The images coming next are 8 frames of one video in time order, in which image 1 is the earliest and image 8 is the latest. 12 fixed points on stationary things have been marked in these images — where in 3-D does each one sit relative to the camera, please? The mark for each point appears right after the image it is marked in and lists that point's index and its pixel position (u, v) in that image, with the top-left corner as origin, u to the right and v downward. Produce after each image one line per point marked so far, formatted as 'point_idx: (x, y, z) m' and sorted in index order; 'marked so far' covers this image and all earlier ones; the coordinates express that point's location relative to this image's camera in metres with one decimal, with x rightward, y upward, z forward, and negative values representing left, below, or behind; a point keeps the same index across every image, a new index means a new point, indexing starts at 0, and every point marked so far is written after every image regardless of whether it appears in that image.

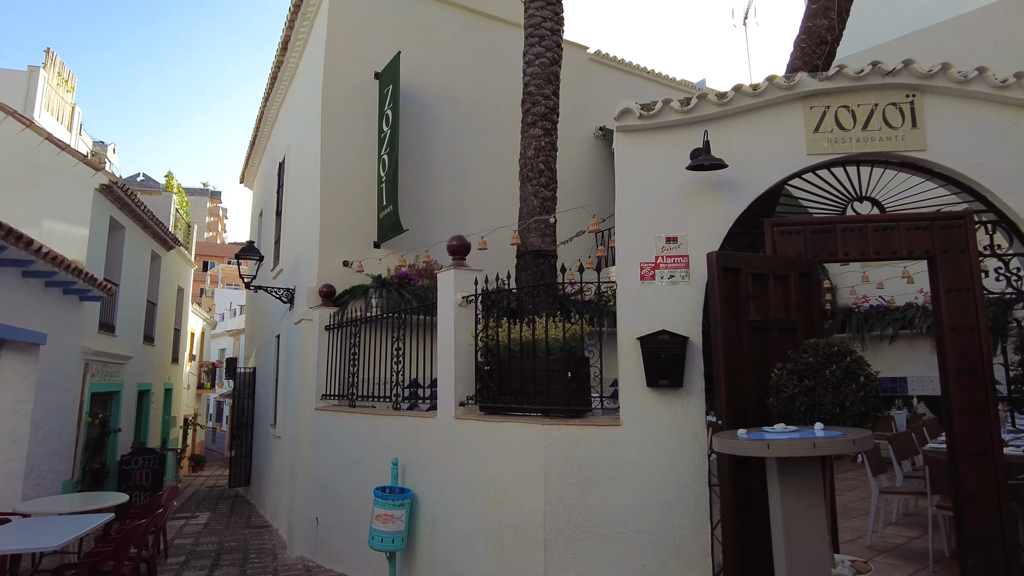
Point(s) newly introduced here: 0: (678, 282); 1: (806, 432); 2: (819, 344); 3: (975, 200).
0: (+1.2, +0.1, +4.9) m
1: (+1.6, -0.8, +3.5) m
2: (+1.9, -0.3, +4.0) m
3: (+3.6, +0.7, +5.0) m
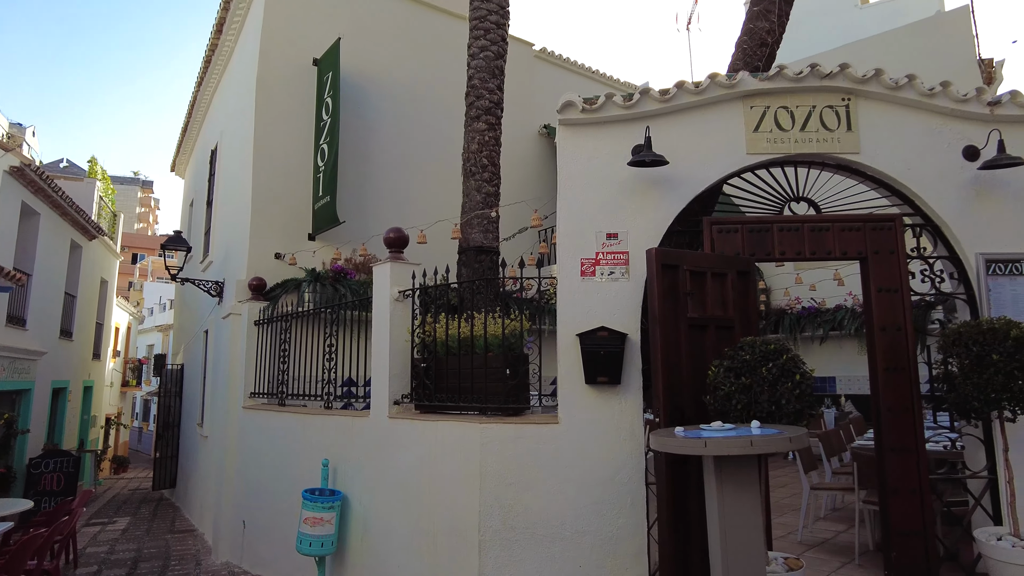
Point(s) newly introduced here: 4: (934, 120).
0: (+0.8, +0.1, +4.9) m
1: (+1.2, -0.8, +3.5) m
2: (+1.5, -0.3, +4.0) m
3: (+3.1, +0.7, +5.1) m
4: (+3.2, +1.3, +5.0) m
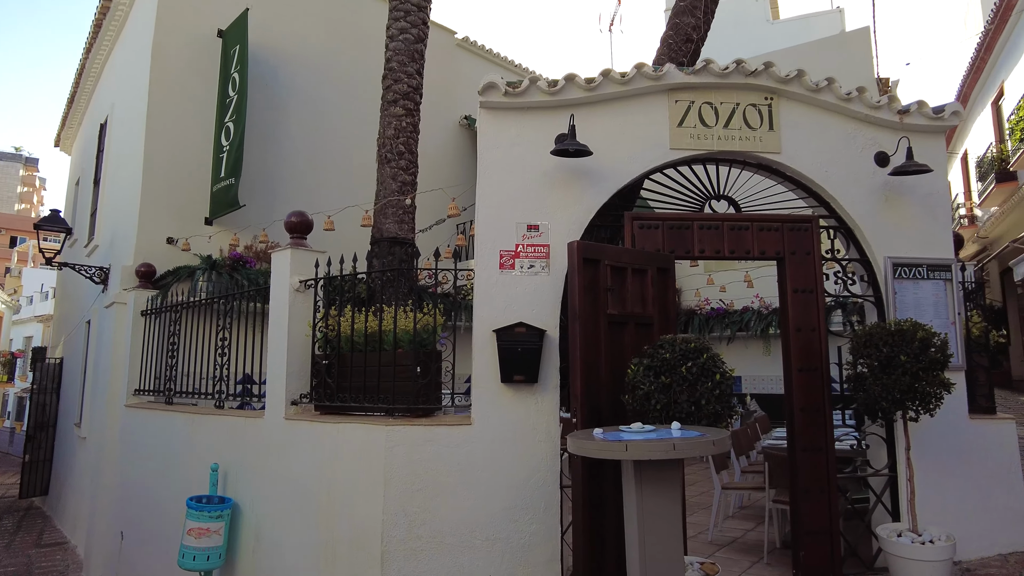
0: (+0.2, +0.1, +4.6) m
1: (+0.8, -0.7, +3.4) m
2: (+1.0, -0.3, +3.8) m
3: (+2.4, +0.7, +5.2) m
4: (+2.6, +1.3, +5.1) m
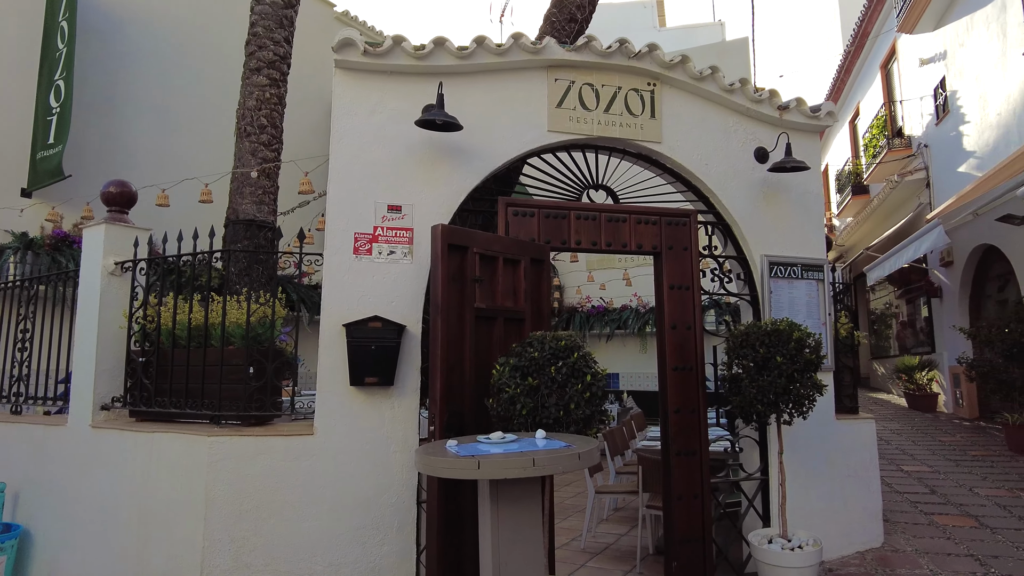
0: (-0.7, +0.2, +4.1) m
1: (+0.1, -0.7, +2.9) m
2: (+0.2, -0.3, +3.4) m
3: (+1.4, +0.7, +5.0) m
4: (+1.6, +1.3, +4.9) m
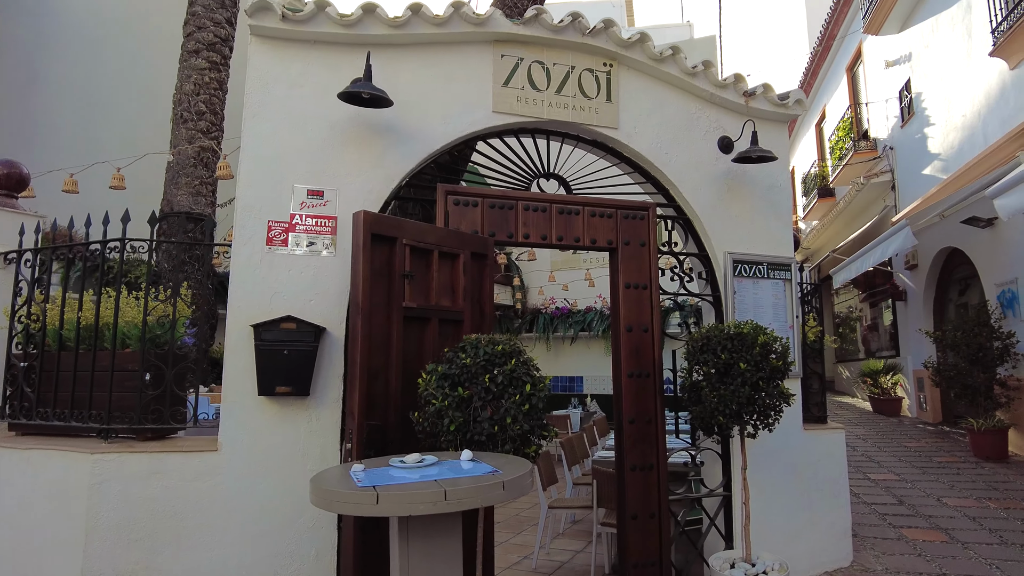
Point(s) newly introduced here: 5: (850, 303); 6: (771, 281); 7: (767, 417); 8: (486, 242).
0: (-1.1, +0.2, +3.6) m
1: (-0.2, -0.7, +2.5) m
2: (-0.1, -0.2, +3.0) m
3: (+1.0, +0.7, +4.6) m
4: (+1.3, +1.3, +4.5) m
5: (+8.5, -0.4, +16.3) m
6: (+1.8, +0.1, +4.6) m
7: (+1.4, -0.7, +3.6) m
8: (-0.2, +0.3, +3.9) m
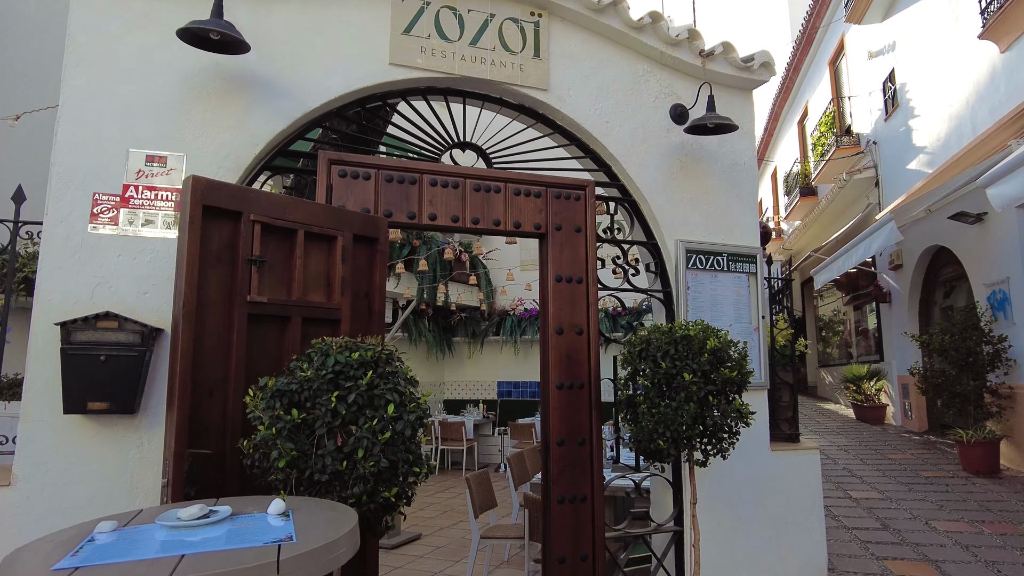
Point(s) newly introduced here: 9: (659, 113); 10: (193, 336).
0: (-1.6, +0.3, +2.9) m
1: (-0.7, -0.6, +1.8) m
2: (-0.6, -0.2, +2.3) m
3: (+0.5, +0.7, +3.9) m
4: (+0.8, +1.3, +3.8) m
5: (+7.8, -0.4, +15.7) m
6: (+1.3, +0.1, +3.9) m
7: (+0.9, -0.7, +2.9) m
8: (-0.7, +0.3, +3.1) m
9: (+0.9, +1.0, +3.8) m
10: (-1.2, -0.2, +2.4) m
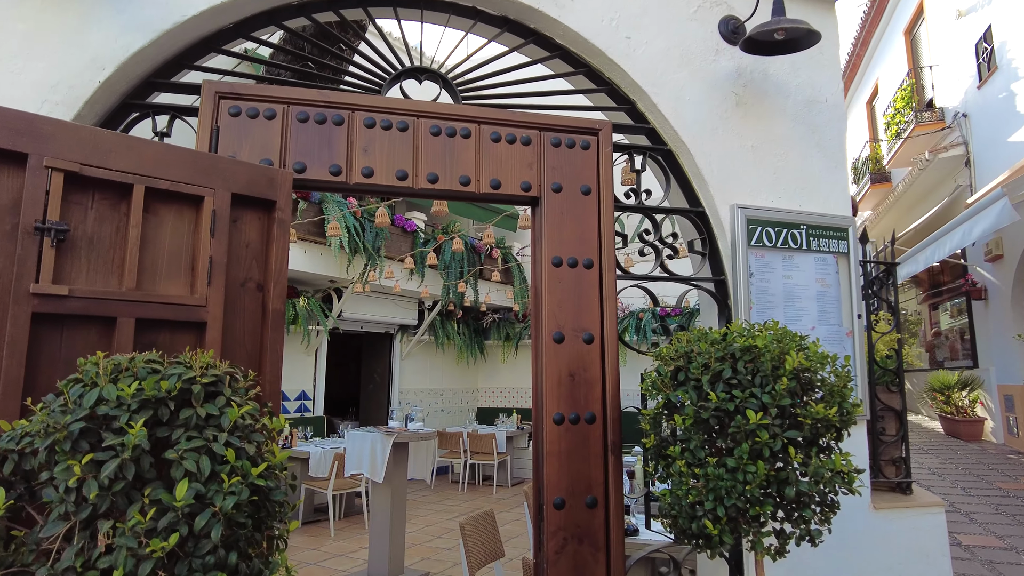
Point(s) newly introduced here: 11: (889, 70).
0: (-1.7, +0.3, +1.9) m
1: (-0.9, -0.6, +0.8) m
2: (-0.8, -0.2, +1.3) m
3: (+0.5, +0.8, +2.8) m
4: (+0.7, +1.4, +2.7) m
5: (+8.7, -0.4, +14.0) m
6: (+1.3, +0.1, +2.7) m
7: (+0.8, -0.6, +1.8) m
8: (-0.8, +0.4, +2.1) m
9: (+0.8, +1.1, +2.7) m
10: (-1.3, -0.1, +1.5) m
11: (+8.3, +4.8, +14.3) m
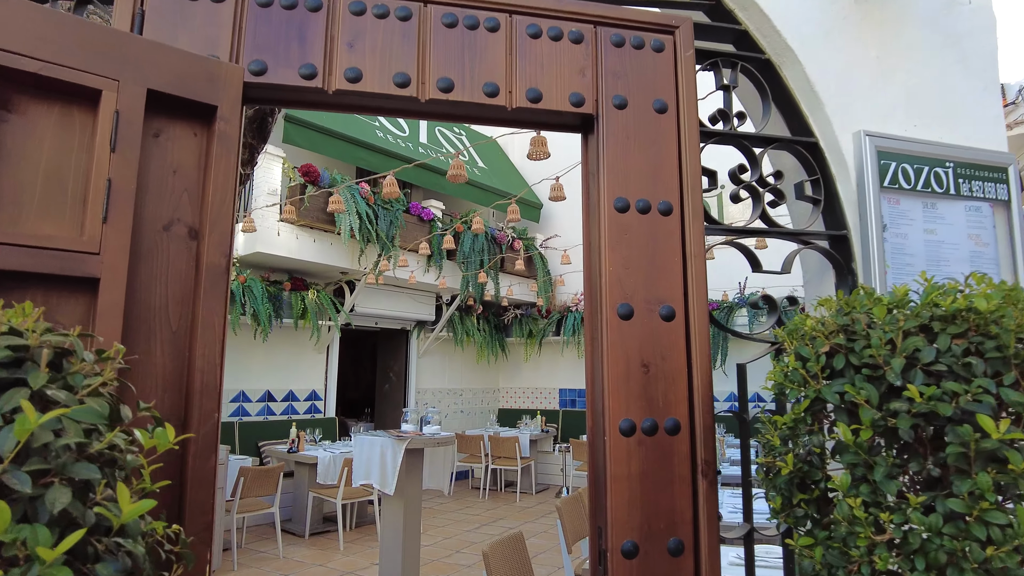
0: (-1.6, +0.4, +1.3) m
1: (-0.9, -0.5, +0.1) m
2: (-0.7, 0.0, +0.6) m
3: (+0.6, +0.9, +2.1) m
4: (+0.8, +1.5, +2.0) m
5: (+9.1, -0.2, +13.1) m
6: (+1.4, +0.3, +2.0) m
7: (+0.9, -0.5, +1.1) m
8: (-0.6, +0.5, +1.5) m
9: (+0.9, +1.2, +2.0) m
10: (-1.3, 0.0, +0.8) m
11: (+8.8, +5.0, +13.3) m
